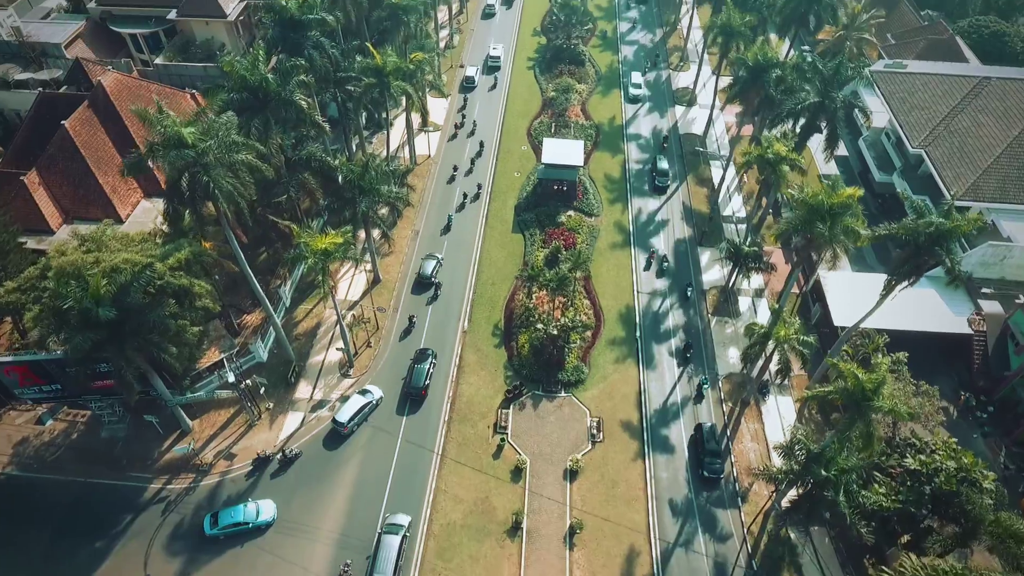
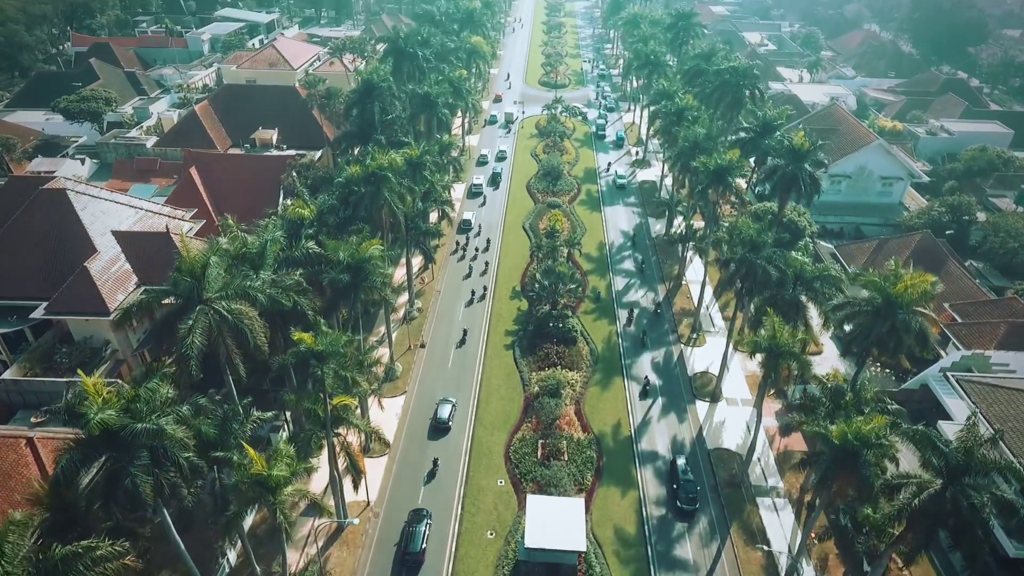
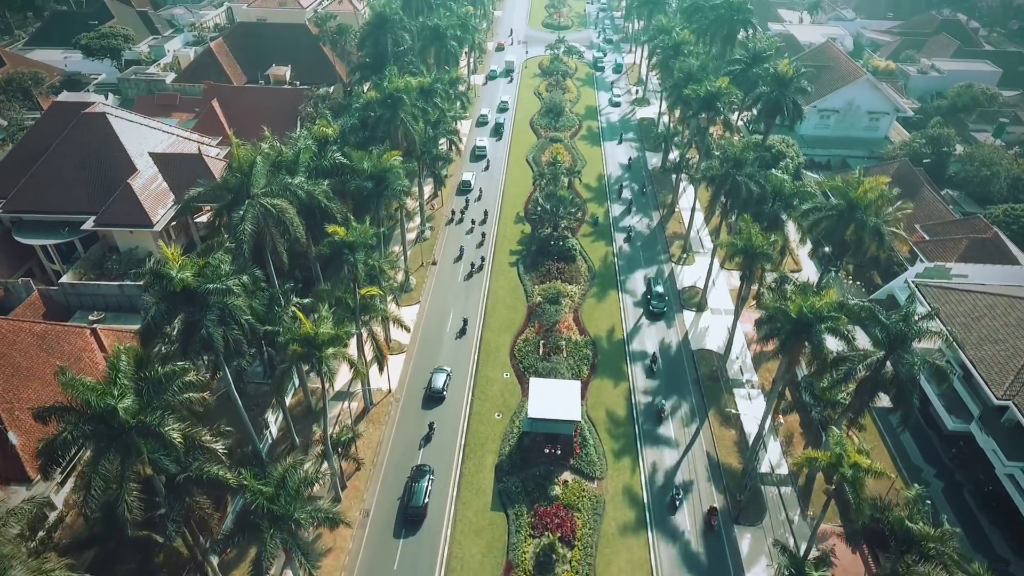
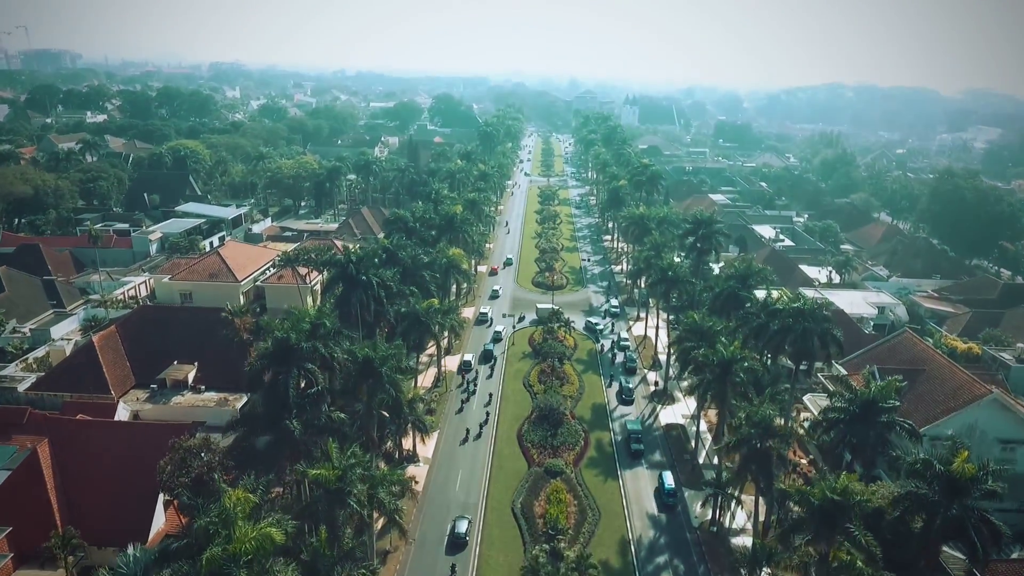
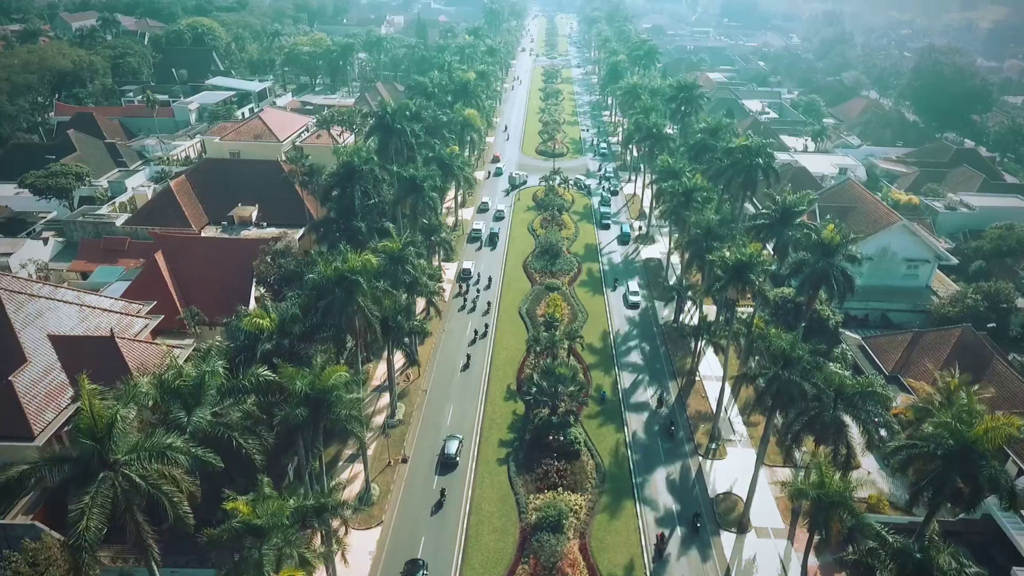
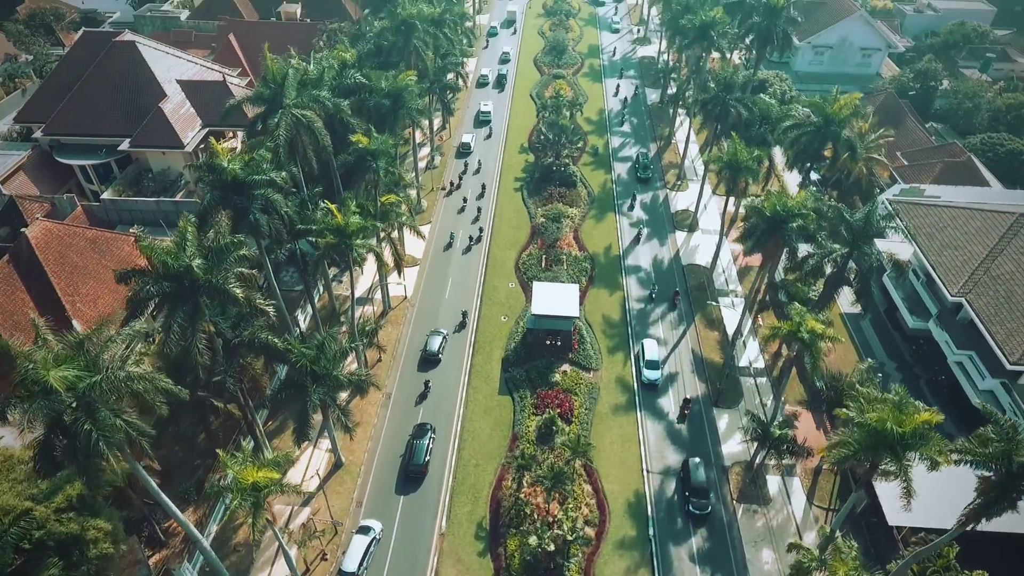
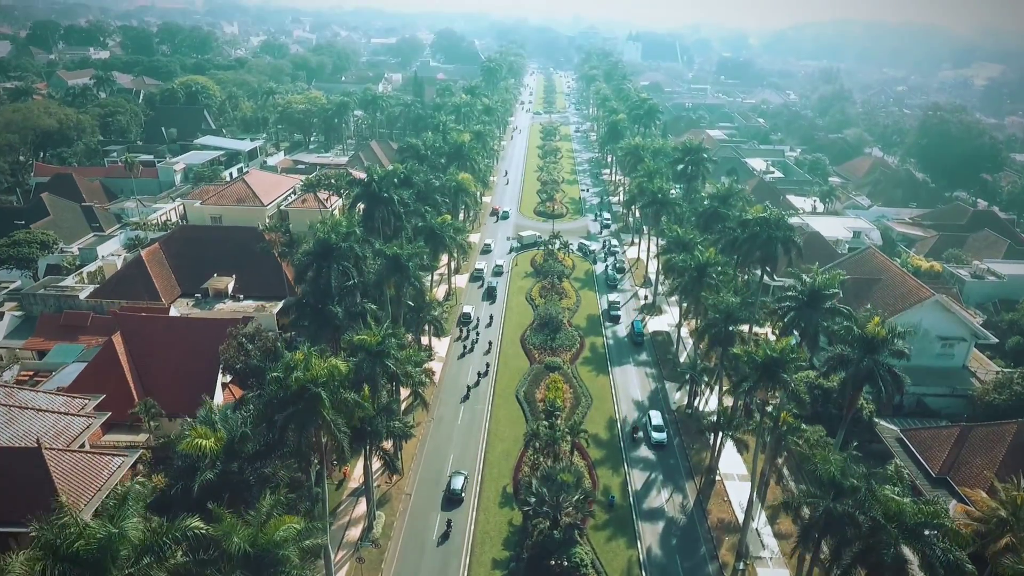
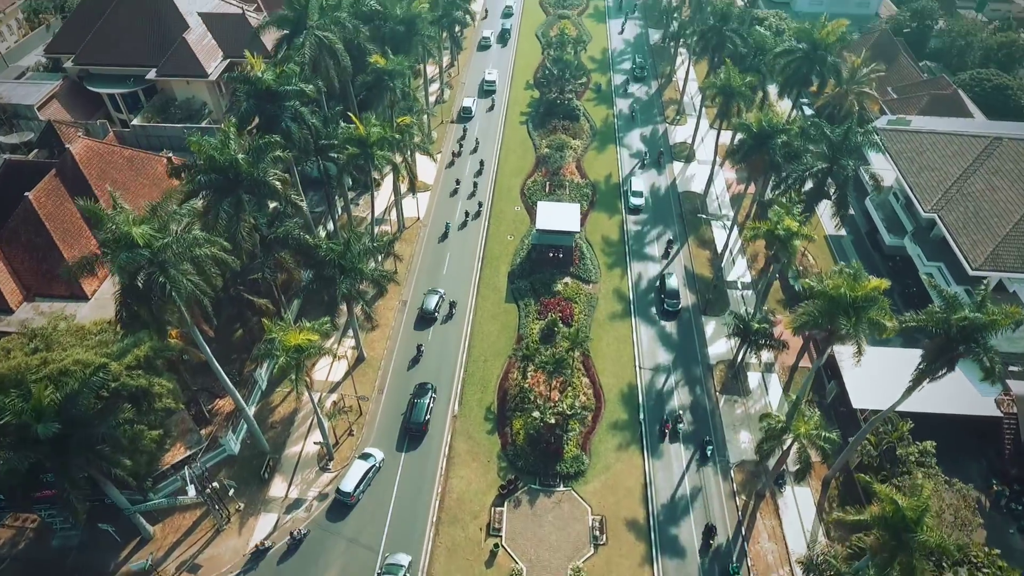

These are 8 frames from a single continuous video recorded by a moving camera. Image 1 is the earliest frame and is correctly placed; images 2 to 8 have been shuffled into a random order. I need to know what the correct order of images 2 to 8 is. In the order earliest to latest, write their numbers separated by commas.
8, 6, 3, 2, 5, 7, 4
